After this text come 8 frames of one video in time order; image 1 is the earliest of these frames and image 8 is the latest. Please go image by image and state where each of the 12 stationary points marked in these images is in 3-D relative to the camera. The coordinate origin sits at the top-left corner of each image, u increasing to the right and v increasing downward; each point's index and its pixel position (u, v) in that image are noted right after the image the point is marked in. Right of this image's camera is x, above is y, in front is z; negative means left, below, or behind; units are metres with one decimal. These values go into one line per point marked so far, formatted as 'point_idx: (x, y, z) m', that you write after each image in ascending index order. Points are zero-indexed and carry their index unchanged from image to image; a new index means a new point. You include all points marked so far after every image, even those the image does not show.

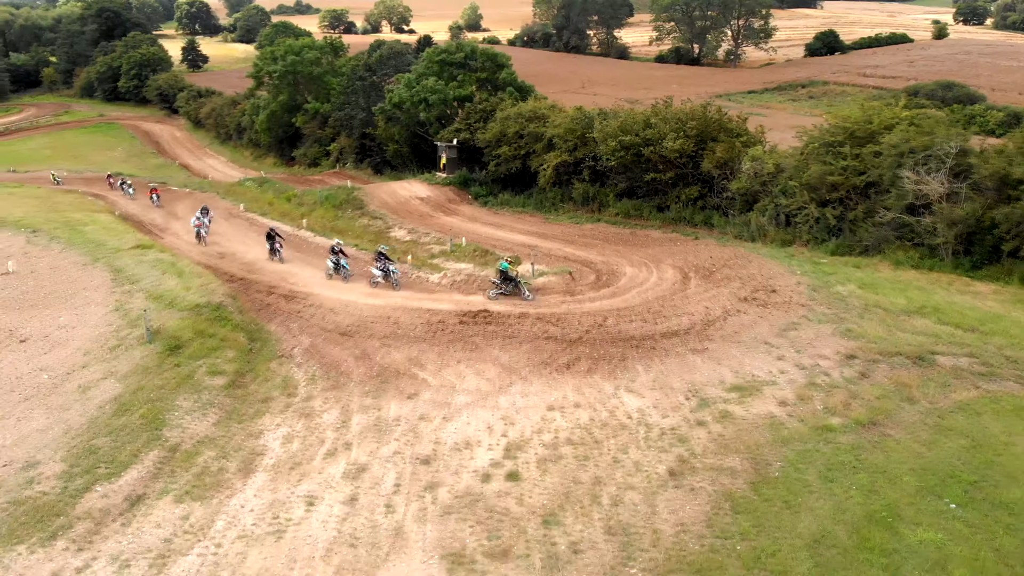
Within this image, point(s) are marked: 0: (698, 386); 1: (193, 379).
0: (+2.9, -1.6, +14.3) m
1: (-5.1, -1.5, +14.5) m
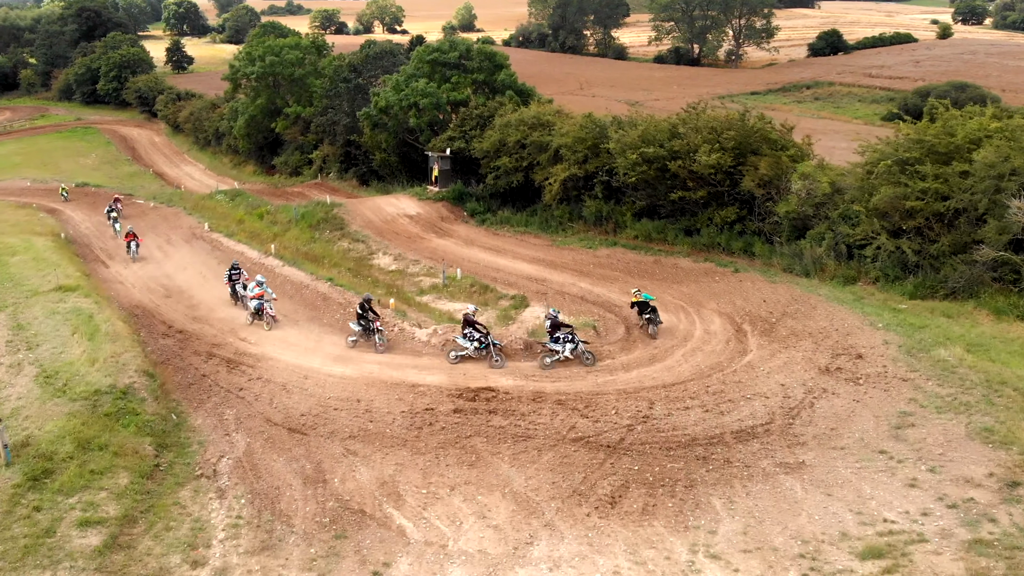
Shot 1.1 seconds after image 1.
0: (+3.1, -2.7, +9.5) m
1: (-4.9, -2.7, +9.7) m
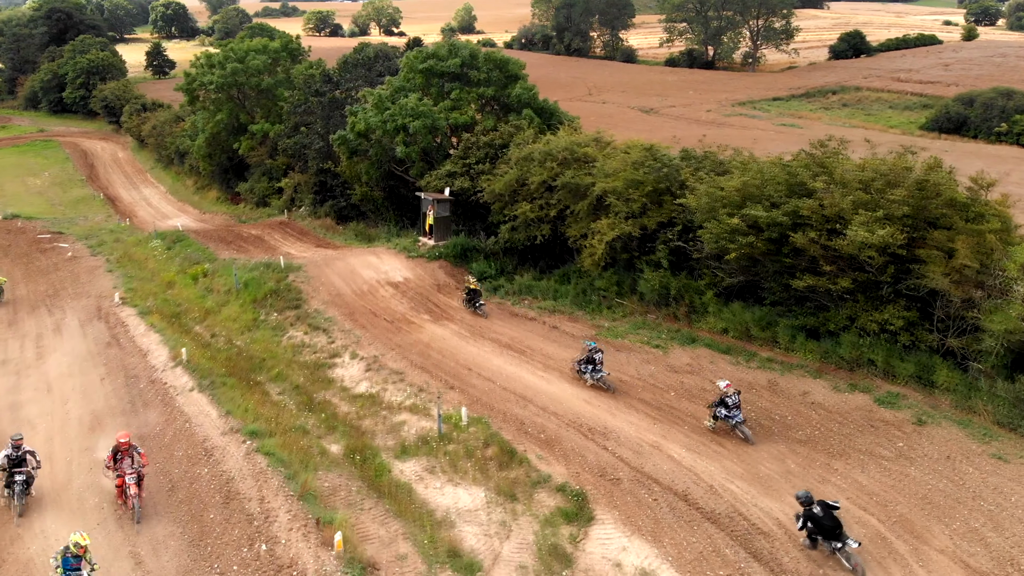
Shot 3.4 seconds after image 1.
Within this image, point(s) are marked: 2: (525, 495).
0: (+3.8, -5.4, -0.1) m
1: (-4.3, -5.3, +0.1) m
2: (+0.2, -3.1, +13.1) m
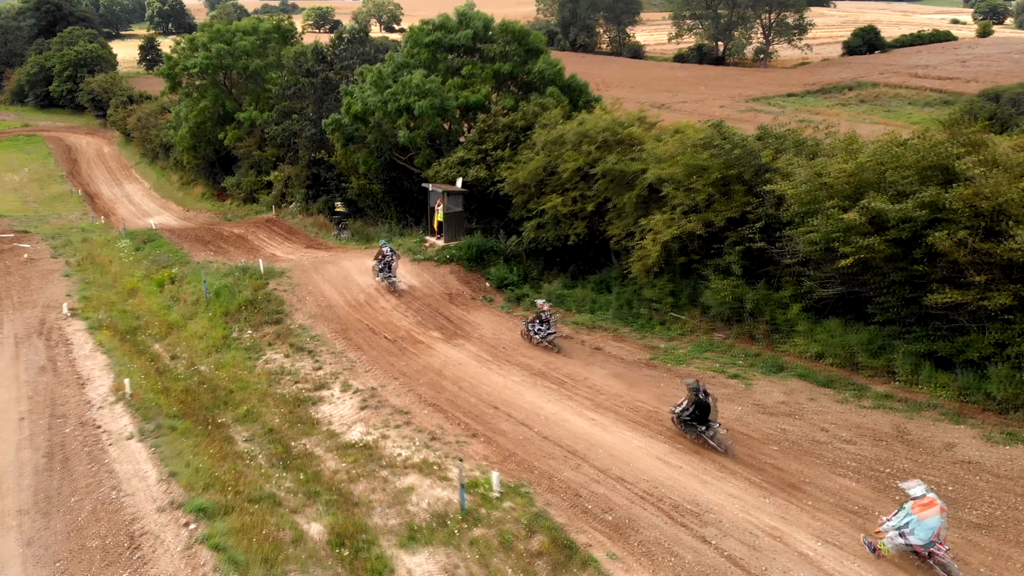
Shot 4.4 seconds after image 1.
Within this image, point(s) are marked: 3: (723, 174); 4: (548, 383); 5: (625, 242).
0: (+4.4, -5.6, -4.5) m
1: (-3.6, -5.5, -4.4) m
2: (+0.8, -3.3, +8.7) m
3: (+4.1, +2.2, +17.9) m
4: (+0.7, -1.7, +15.7) m
5: (+2.5, +1.0, +19.5) m
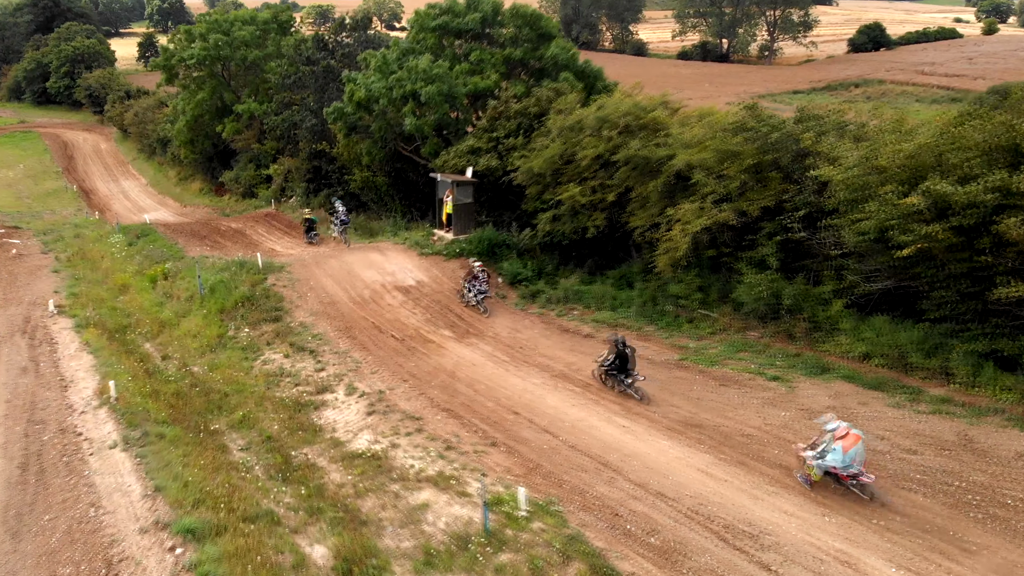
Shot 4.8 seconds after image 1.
0: (+4.7, -5.5, -5.8) m
1: (-3.3, -5.4, -5.7) m
2: (+1.1, -3.2, +7.3) m
3: (+4.4, +2.3, +16.5) m
4: (+1.0, -1.6, +14.3) m
5: (+2.8, +1.1, +18.2) m
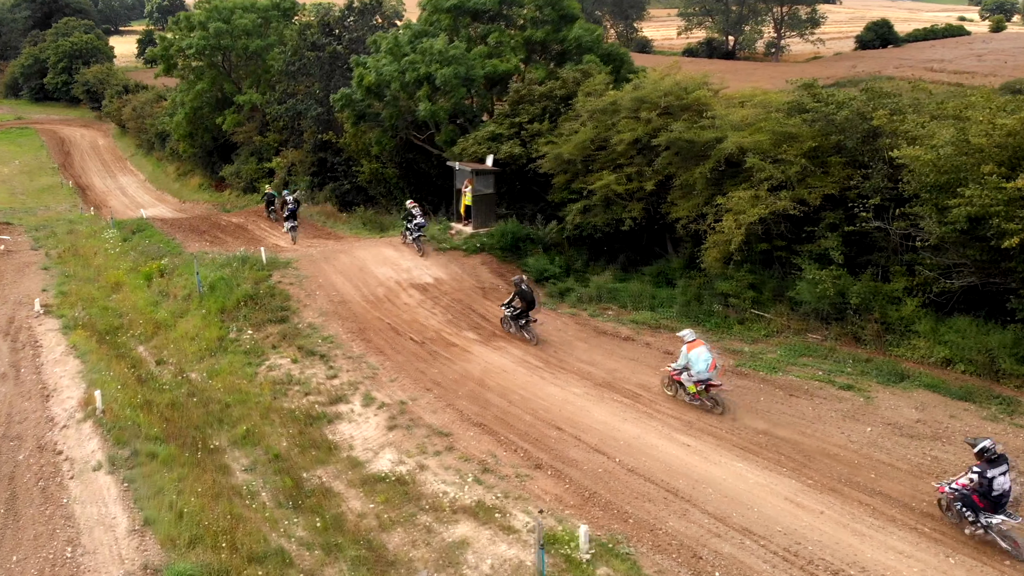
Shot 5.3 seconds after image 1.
0: (+5.3, -5.5, -7.5) m
1: (-2.8, -5.4, -7.3) m
2: (+1.7, -3.1, +5.7) m
3: (+5.0, +2.4, +14.9) m
4: (+1.5, -1.5, +12.7) m
5: (+3.3, +1.1, +16.5) m
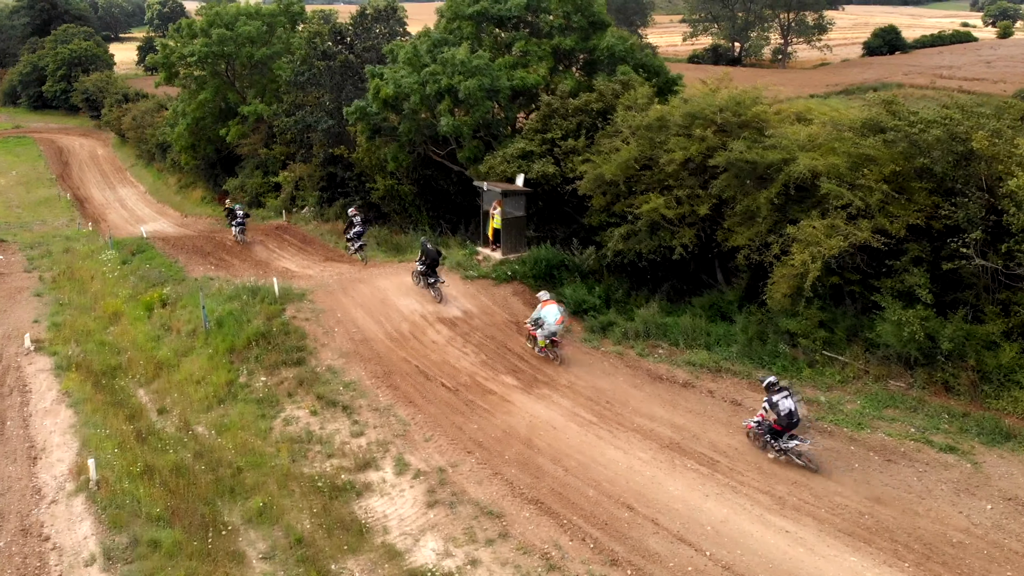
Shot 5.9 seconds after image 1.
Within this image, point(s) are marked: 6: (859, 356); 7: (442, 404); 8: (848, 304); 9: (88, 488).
0: (+6.0, -5.9, -9.2) m
1: (-2.1, -5.9, -9.0) m
2: (+2.3, -3.7, +4.0) m
3: (+5.7, +1.8, +13.2) m
4: (+2.2, -2.1, +11.0) m
5: (+4.0, +0.5, +14.9) m
6: (+5.3, -1.0, +13.7) m
7: (-1.0, -1.7, +13.2) m
8: (+5.4, -0.2, +14.5) m
9: (-5.2, -2.4, +11.0) m
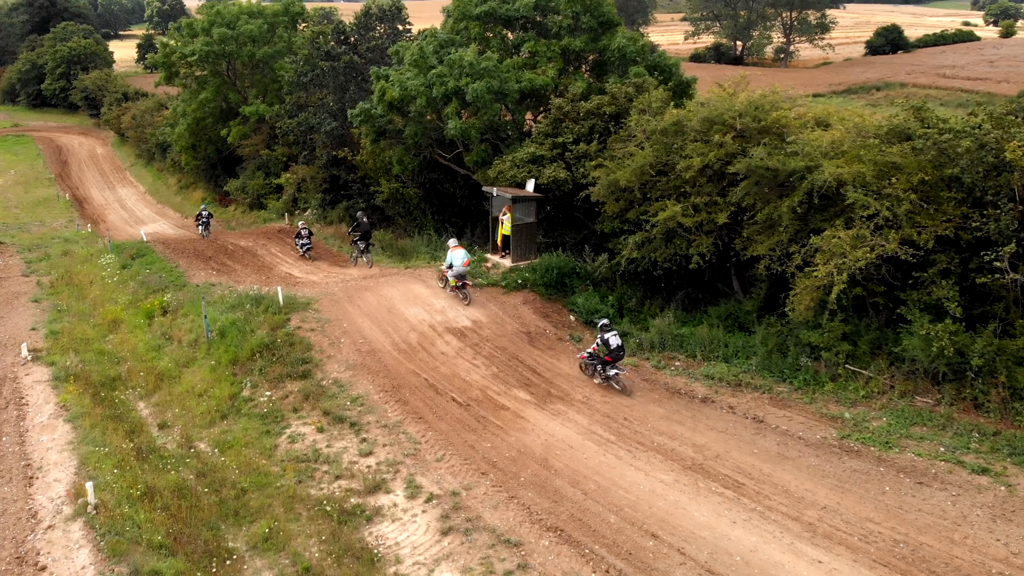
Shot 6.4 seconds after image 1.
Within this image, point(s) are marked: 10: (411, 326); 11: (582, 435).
0: (+6.2, -6.2, -9.6) m
1: (-1.9, -6.1, -9.5) m
2: (+2.5, -3.9, +3.5) m
3: (+5.9, +1.6, +12.8) m
4: (+2.4, -2.3, +10.6) m
5: (+4.2, +0.3, +14.4) m
6: (+5.5, -1.2, +13.3) m
7: (-0.8, -1.9, +12.7) m
8: (+5.6, -0.4, +14.1) m
9: (-5.0, -2.6, +10.6) m
10: (-1.8, -0.7, +16.2) m
11: (+0.9, -2.0, +12.1) m
